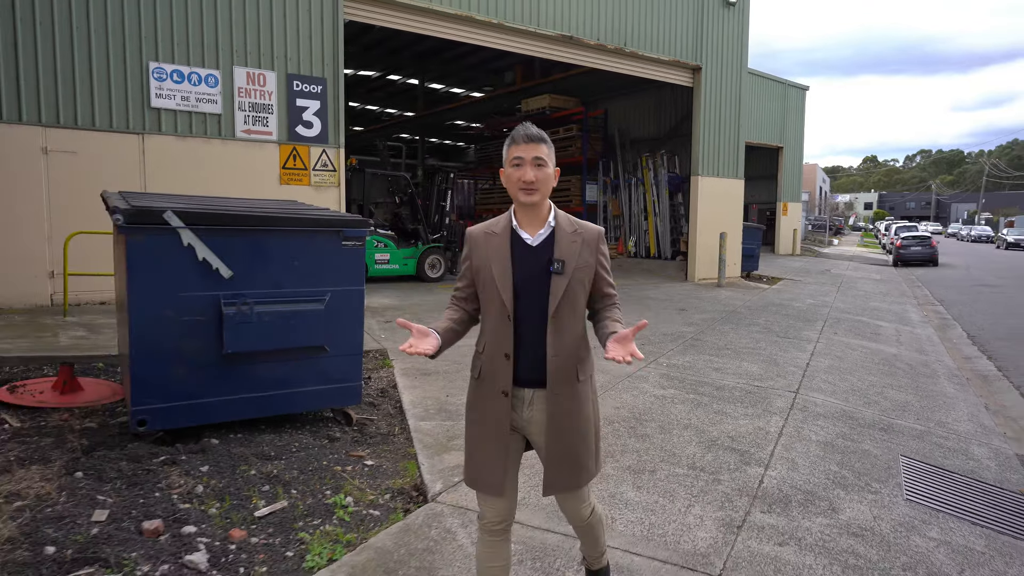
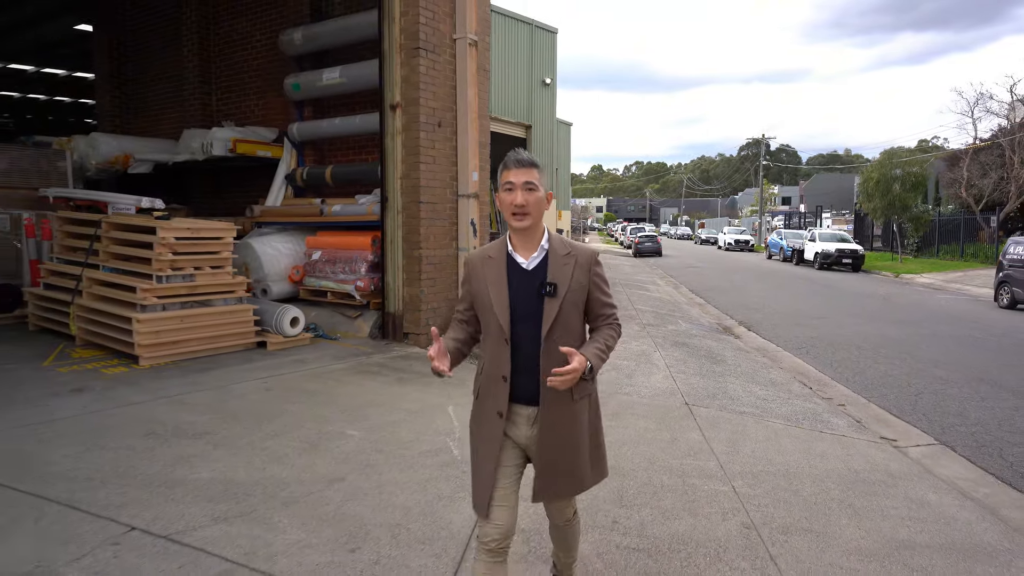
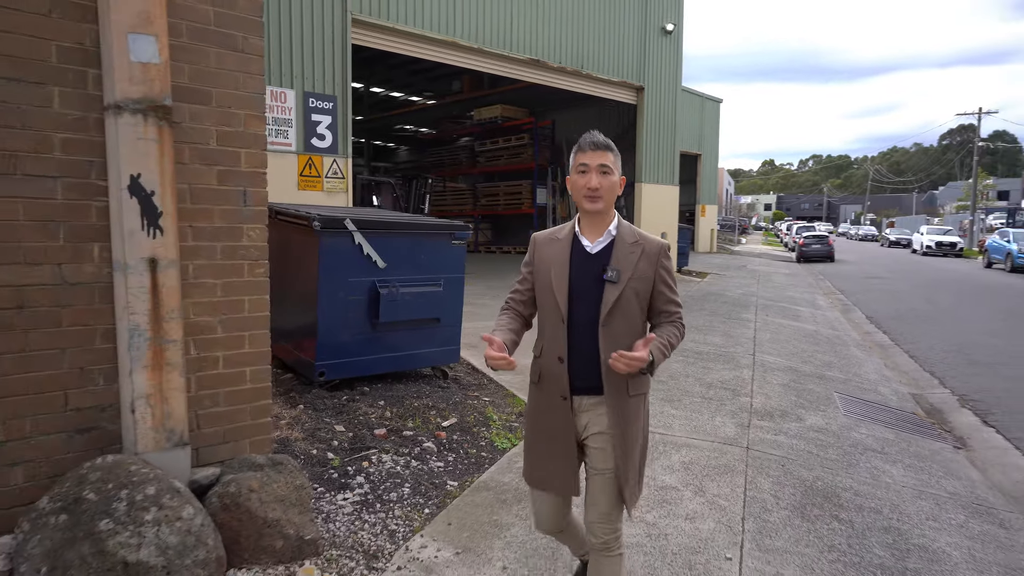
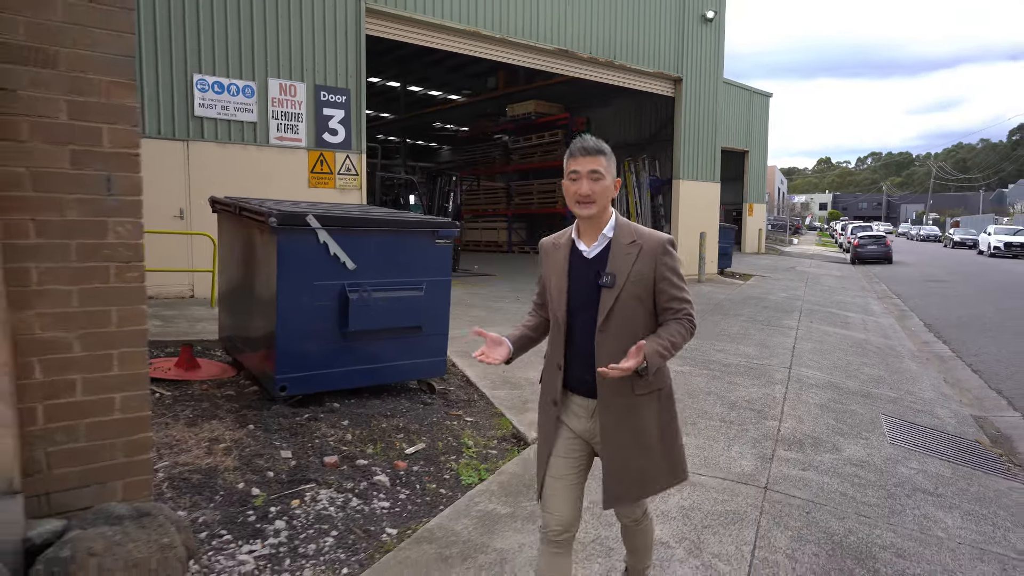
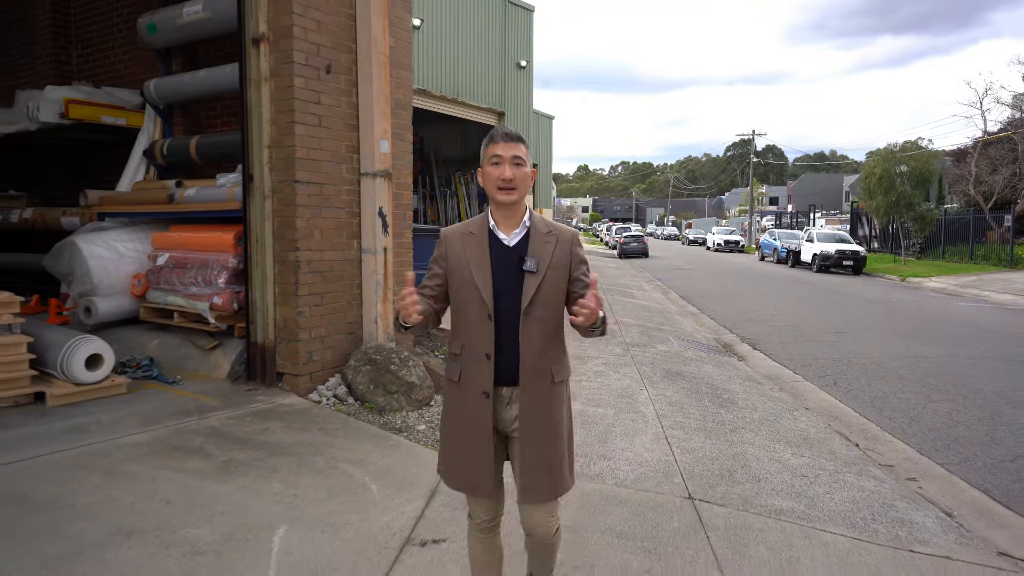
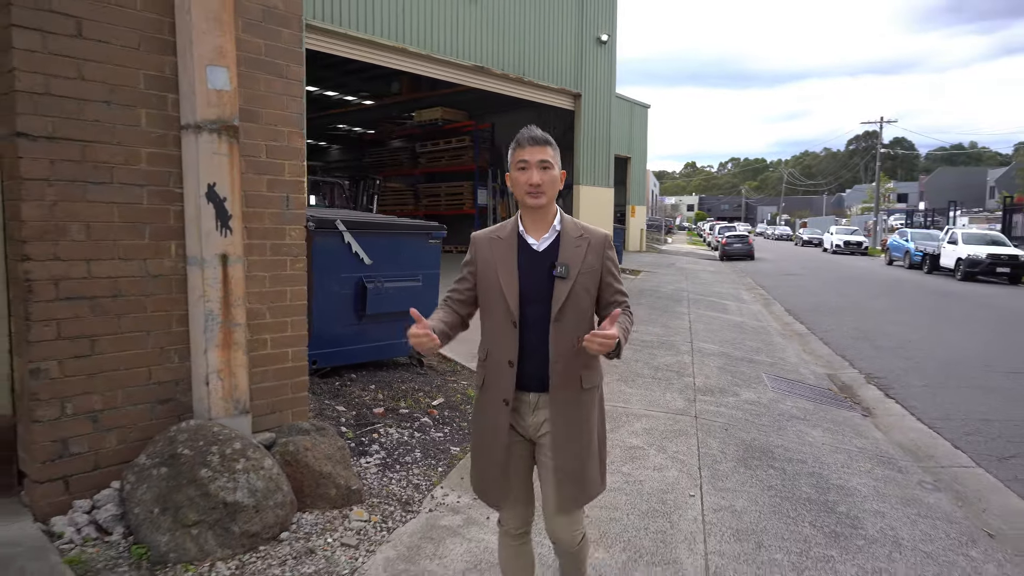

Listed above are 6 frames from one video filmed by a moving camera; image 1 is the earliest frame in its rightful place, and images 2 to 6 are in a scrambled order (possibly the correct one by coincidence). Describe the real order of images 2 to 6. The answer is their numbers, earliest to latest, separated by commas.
4, 3, 6, 5, 2
